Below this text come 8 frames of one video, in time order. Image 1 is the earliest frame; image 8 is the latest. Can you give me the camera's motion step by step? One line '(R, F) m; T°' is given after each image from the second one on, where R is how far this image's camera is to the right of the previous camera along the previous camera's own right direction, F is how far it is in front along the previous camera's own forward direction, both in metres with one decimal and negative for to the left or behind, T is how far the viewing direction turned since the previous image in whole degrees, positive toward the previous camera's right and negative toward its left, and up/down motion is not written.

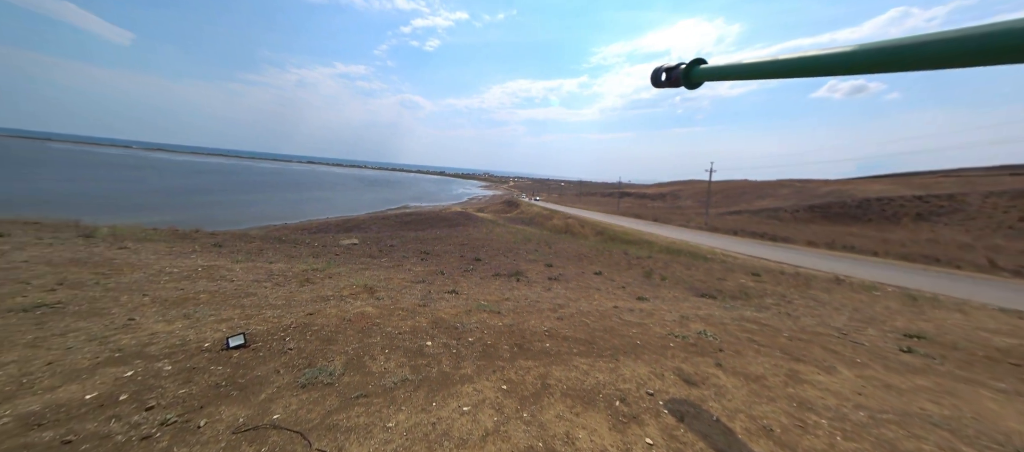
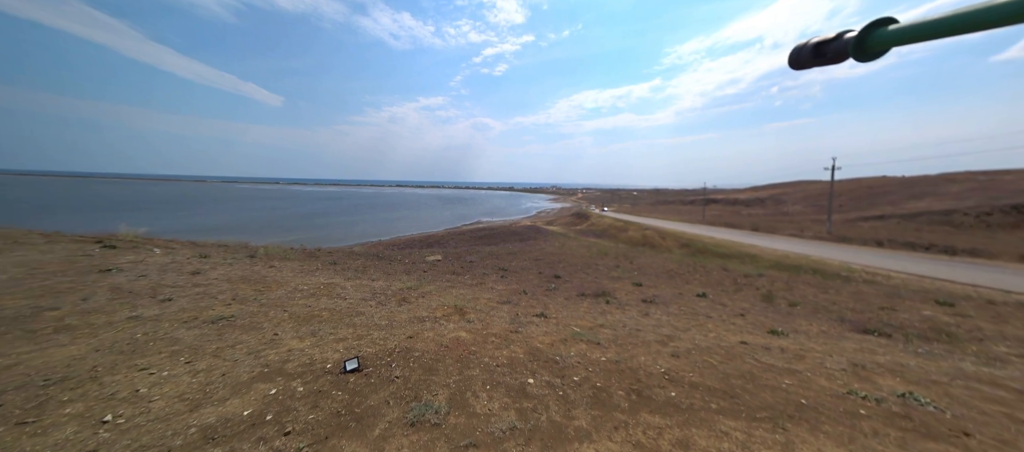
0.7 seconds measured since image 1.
(-0.3, +0.2) m; -13°
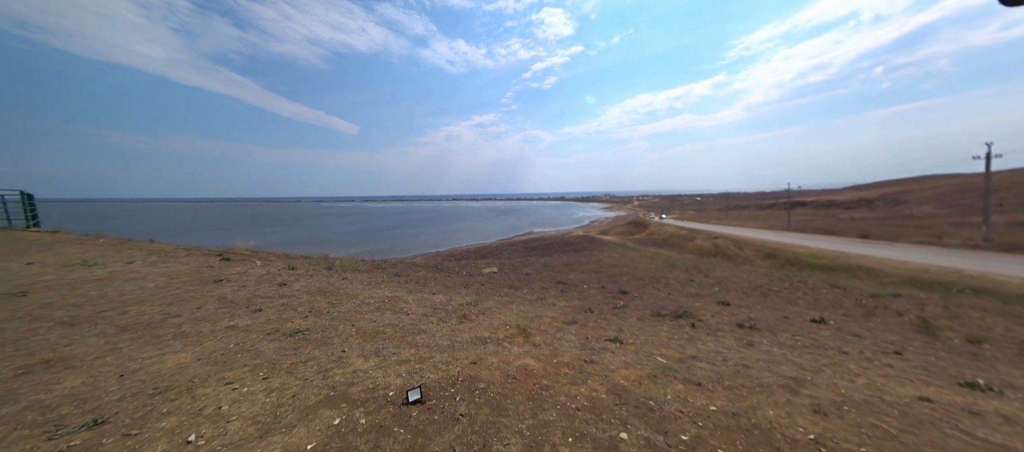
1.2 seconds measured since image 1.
(-0.2, +0.4) m; -10°
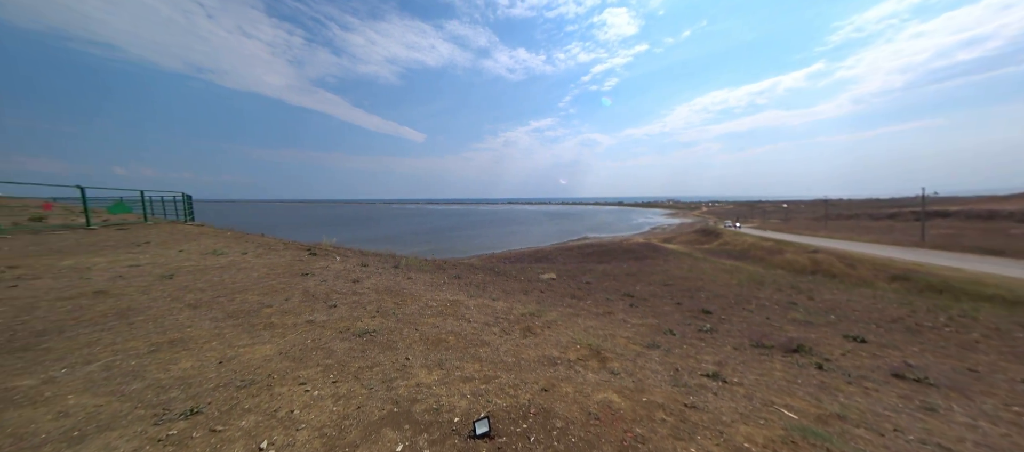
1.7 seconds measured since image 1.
(-0.3, +0.4) m; -10°
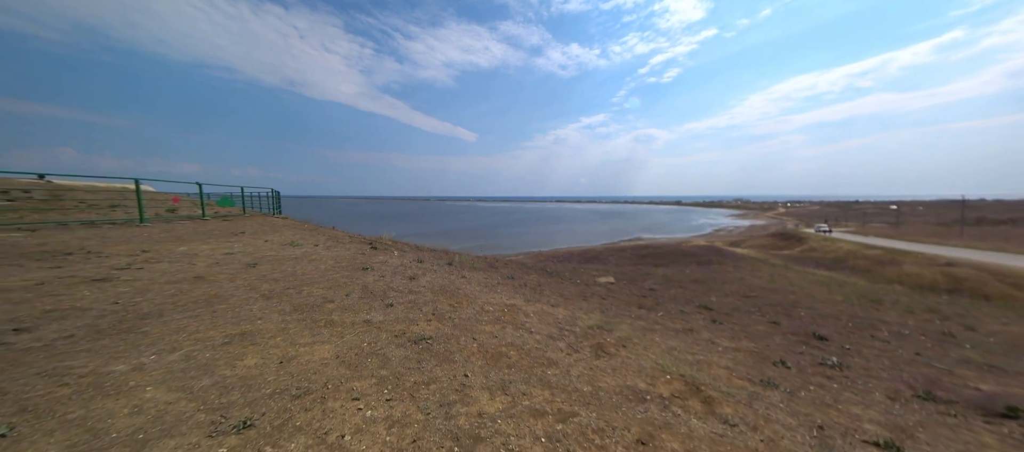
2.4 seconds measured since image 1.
(-0.3, +0.6) m; -9°
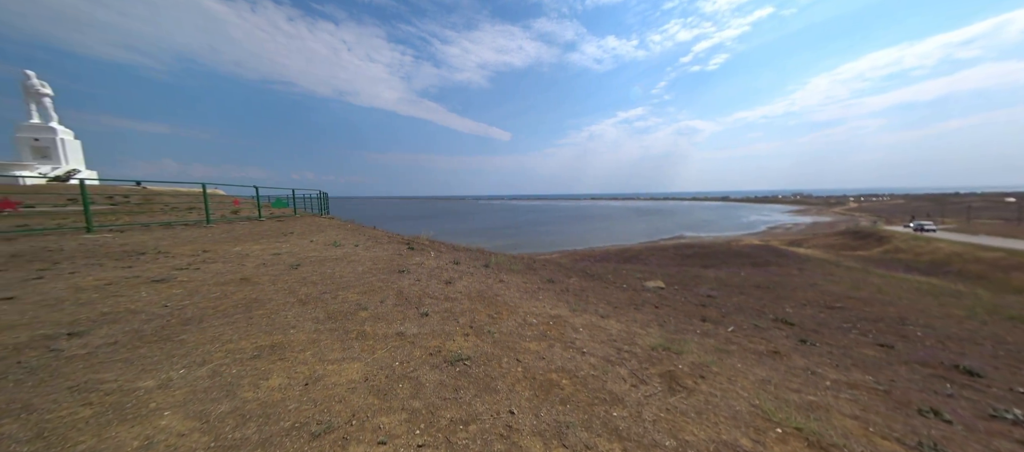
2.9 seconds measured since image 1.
(-0.2, +0.6) m; -7°
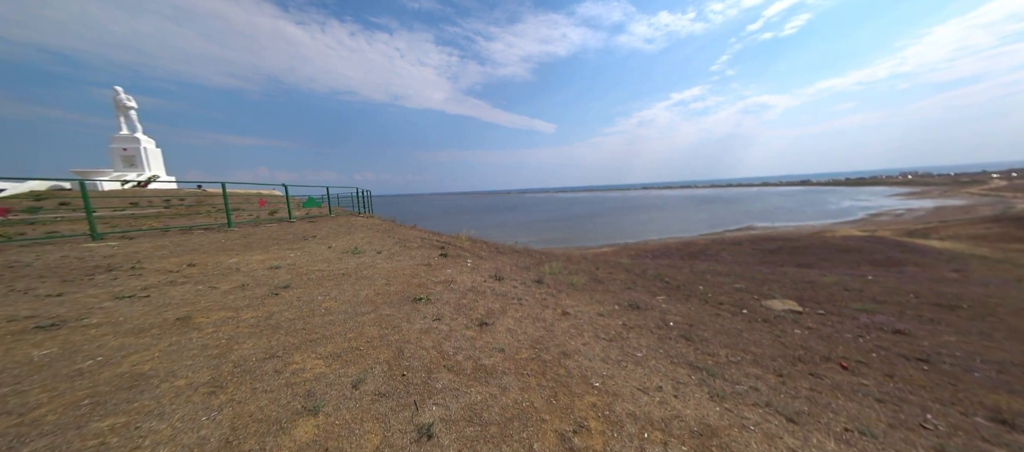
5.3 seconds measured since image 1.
(-0.4, +3.1) m; -9°
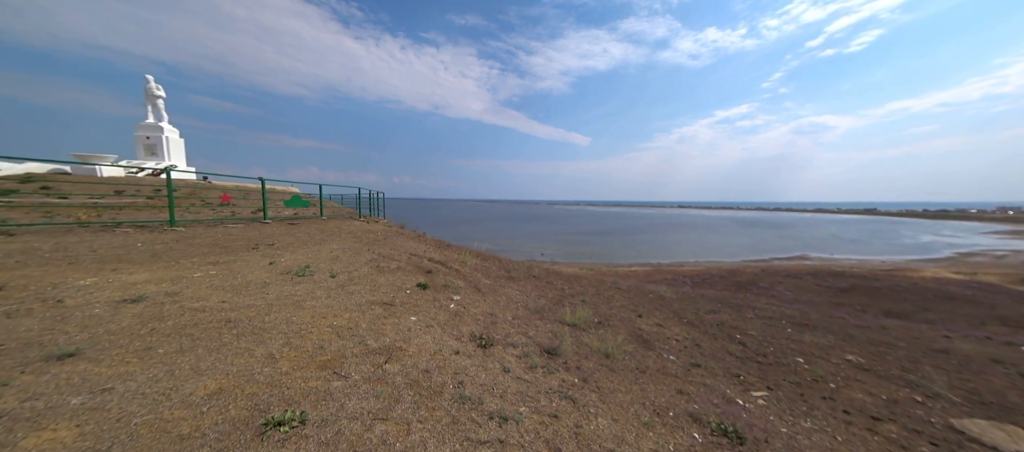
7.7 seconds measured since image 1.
(+0.4, +3.4) m; -6°
